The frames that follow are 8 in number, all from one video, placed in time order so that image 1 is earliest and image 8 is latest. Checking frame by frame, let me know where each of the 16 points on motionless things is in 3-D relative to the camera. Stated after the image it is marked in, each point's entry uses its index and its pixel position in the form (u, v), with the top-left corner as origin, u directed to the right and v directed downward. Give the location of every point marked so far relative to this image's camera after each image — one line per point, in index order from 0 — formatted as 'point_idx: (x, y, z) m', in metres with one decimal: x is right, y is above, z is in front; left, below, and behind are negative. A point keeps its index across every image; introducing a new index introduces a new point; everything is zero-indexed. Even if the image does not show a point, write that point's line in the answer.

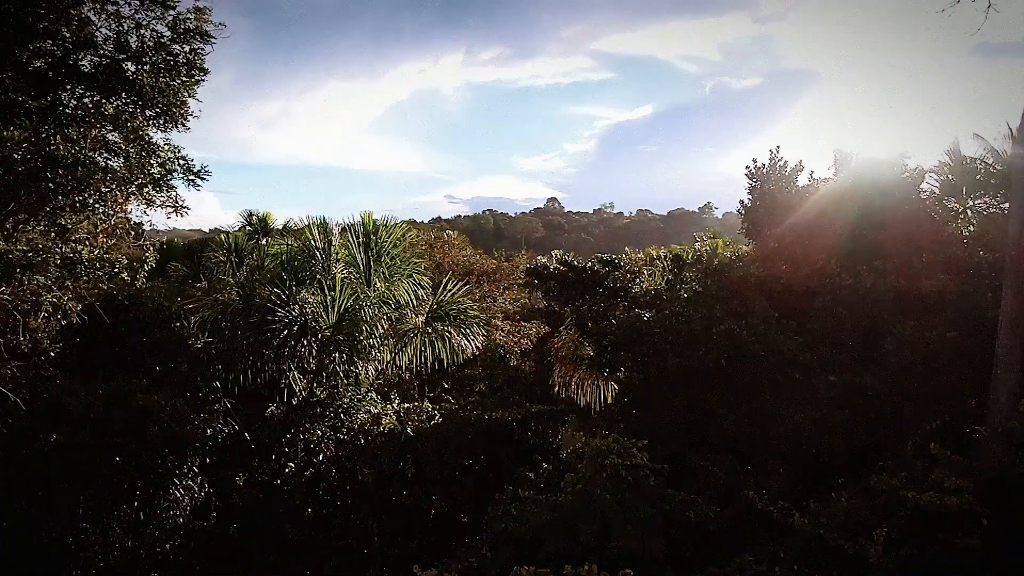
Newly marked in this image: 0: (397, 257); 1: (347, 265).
0: (-1.5, +0.3, +7.7) m
1: (-2.1, +0.3, +7.3) m
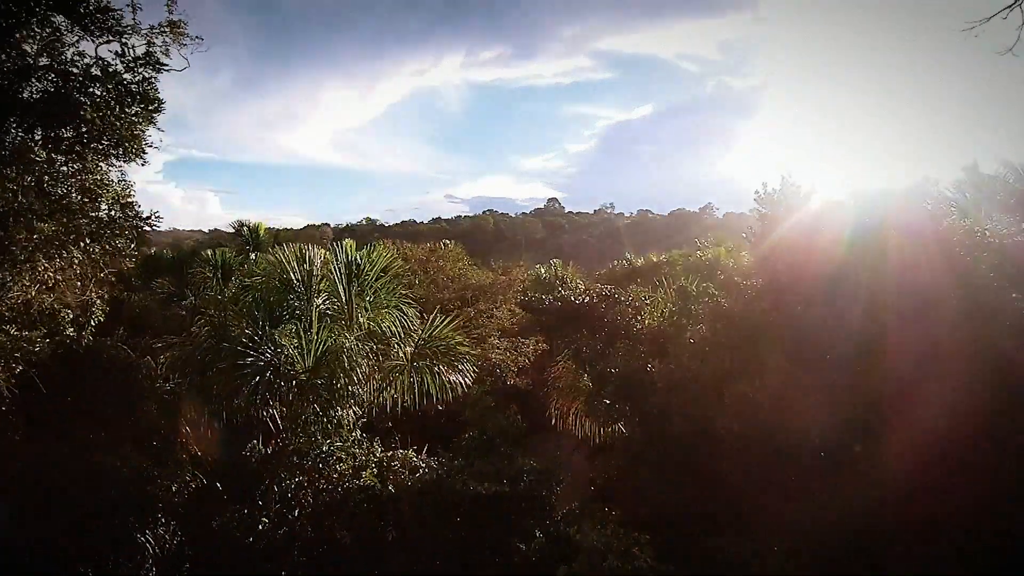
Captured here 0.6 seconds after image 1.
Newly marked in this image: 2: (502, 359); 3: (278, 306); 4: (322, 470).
0: (-1.6, 0.0, +7.2) m
1: (-2.1, -0.1, +6.9) m
2: (-0.2, -1.2, +11.9) m
3: (-2.7, -0.3, +6.6) m
4: (-2.2, -2.1, +6.7) m
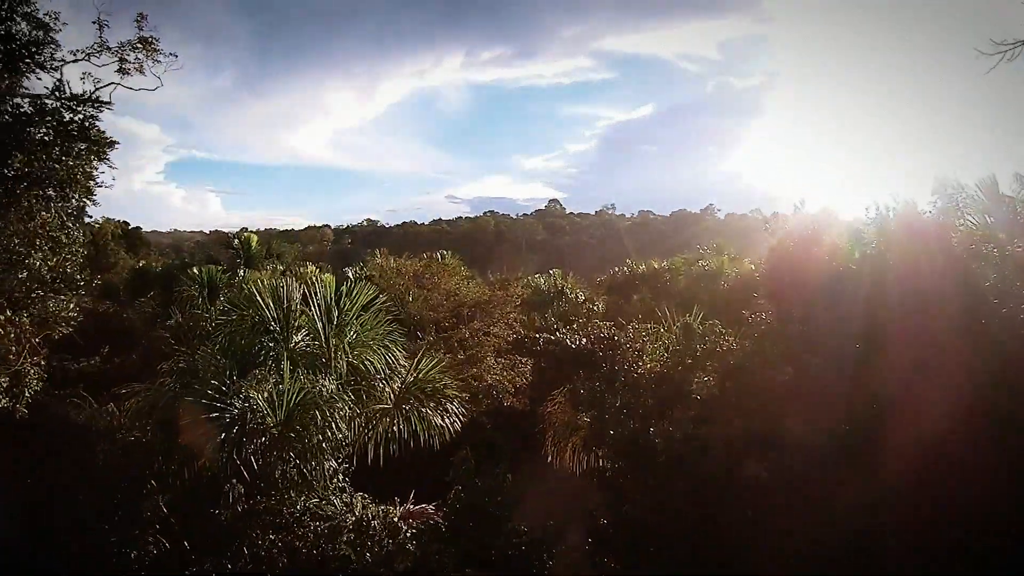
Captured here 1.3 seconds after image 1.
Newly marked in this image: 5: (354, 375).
0: (-1.7, -0.4, +6.8) m
1: (-2.2, -0.5, +6.4) m
2: (-0.3, -1.6, +11.4) m
3: (-2.7, -0.7, +6.2) m
4: (-2.3, -2.5, +6.3) m
5: (-1.7, -1.0, +6.6) m
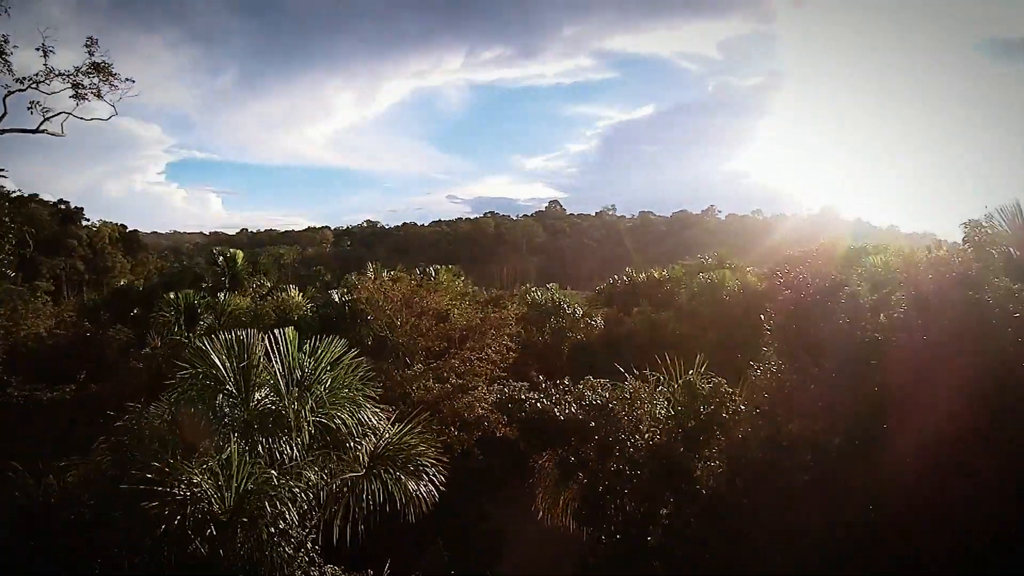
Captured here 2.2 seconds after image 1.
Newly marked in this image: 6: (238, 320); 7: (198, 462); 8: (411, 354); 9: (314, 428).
0: (-1.8, -1.0, +6.2) m
1: (-2.4, -1.0, +5.8) m
2: (-0.4, -2.1, +10.8) m
3: (-2.9, -1.2, +5.6) m
4: (-2.4, -3.0, +5.7) m
5: (-1.9, -1.5, +6.0) m
6: (-5.9, -0.9, +12.7) m
7: (-2.9, -1.7, +5.5) m
8: (-2.1, -1.4, +12.5) m
9: (-1.9, -1.4, +5.8) m
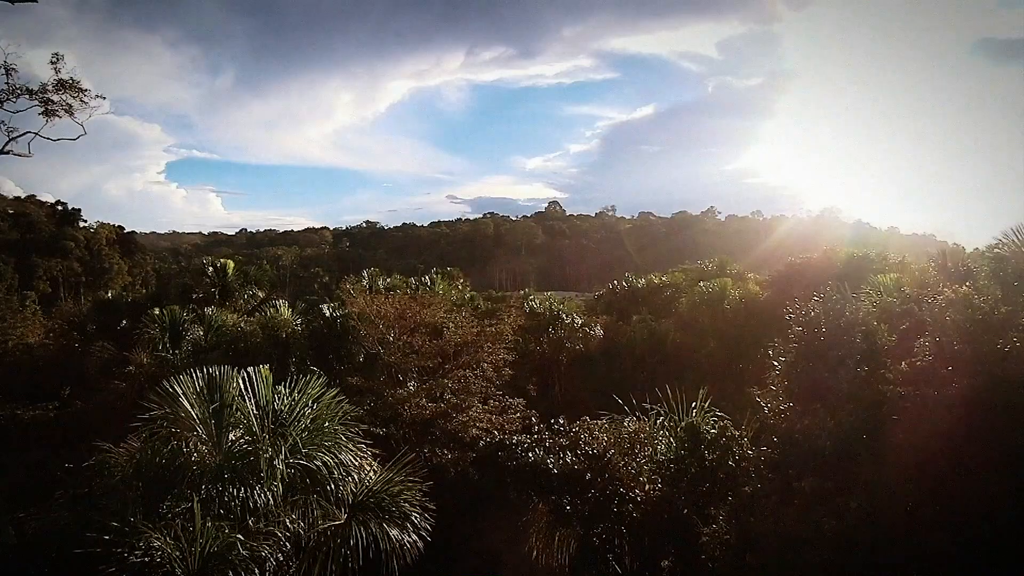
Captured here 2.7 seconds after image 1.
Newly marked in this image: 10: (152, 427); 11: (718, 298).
0: (-1.9, -1.3, +5.8) m
1: (-2.5, -1.3, +5.4) m
2: (-0.5, -2.5, +10.5) m
3: (-3.0, -1.5, +5.2) m
4: (-2.5, -3.4, +5.3) m
5: (-2.0, -1.8, +5.6) m
6: (-5.9, -1.2, +12.3) m
7: (-3.0, -2.0, +5.1) m
8: (-2.2, -1.7, +12.1) m
9: (-2.0, -1.7, +5.5) m
10: (-3.7, -1.5, +6.1) m
11: (+6.7, -0.3, +19.2) m
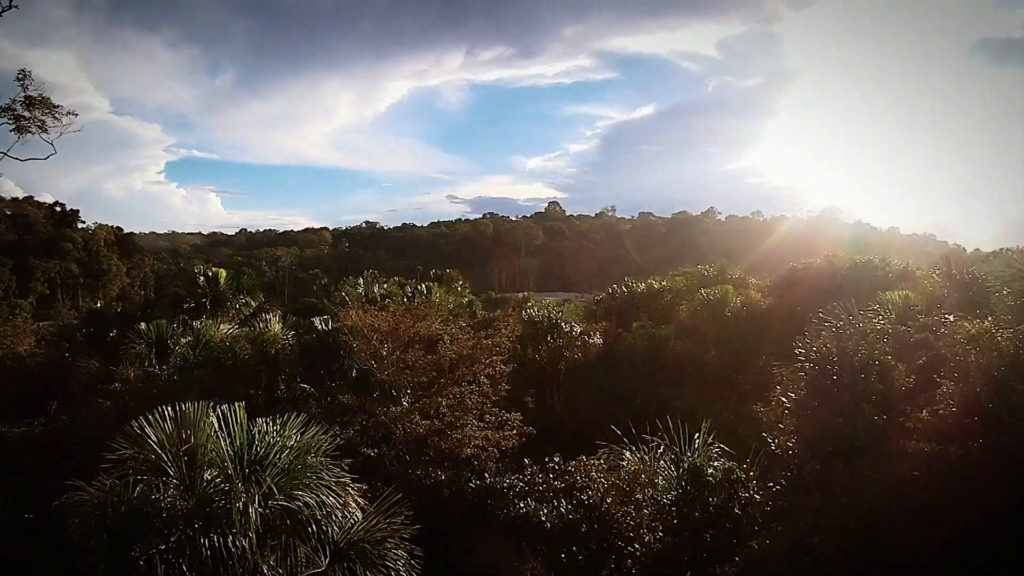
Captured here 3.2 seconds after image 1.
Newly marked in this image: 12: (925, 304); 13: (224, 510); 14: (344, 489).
0: (-2.0, -1.6, +5.5) m
1: (-2.5, -1.6, +5.1) m
2: (-0.6, -2.7, +10.2) m
3: (-3.0, -1.8, +4.9) m
4: (-2.6, -3.6, +5.0) m
5: (-2.1, -2.1, +5.3) m
6: (-6.0, -1.5, +12.0) m
7: (-3.1, -2.3, +4.8) m
8: (-2.3, -2.0, +11.8) m
9: (-2.1, -2.0, +5.1) m
10: (-3.8, -1.8, +5.8) m
11: (+6.6, -0.6, +18.9) m
12: (+6.3, -0.2, +9.0) m
13: (-2.4, -1.9, +5.0) m
14: (-1.8, -2.2, +6.4) m
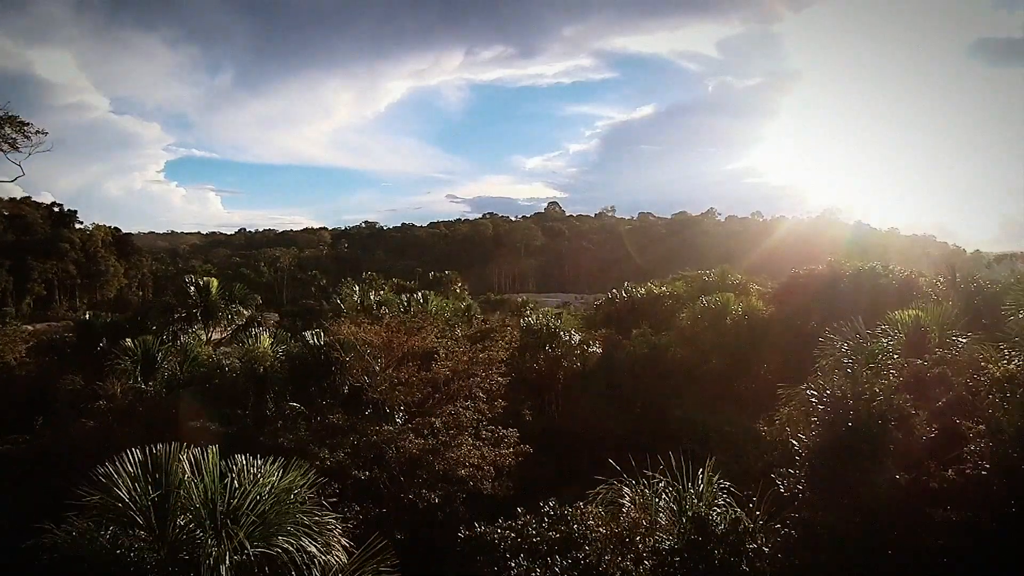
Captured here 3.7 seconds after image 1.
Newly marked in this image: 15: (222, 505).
0: (-2.1, -1.8, +5.2) m
1: (-2.6, -1.9, +4.8) m
2: (-0.6, -3.0, +9.8) m
3: (-3.1, -2.1, +4.6) m
4: (-2.7, -3.9, +4.7) m
5: (-2.1, -2.4, +5.0) m
6: (-6.1, -1.8, +11.7) m
7: (-3.1, -2.5, +4.5) m
8: (-2.3, -2.2, +11.5) m
9: (-2.2, -2.3, +4.8) m
10: (-3.9, -2.0, +5.5) m
11: (+6.5, -0.8, +18.6) m
12: (+6.3, -0.5, +8.7) m
13: (-2.5, -2.2, +4.7) m
14: (-1.9, -2.5, +6.1) m
15: (-2.4, -1.8, +4.9) m
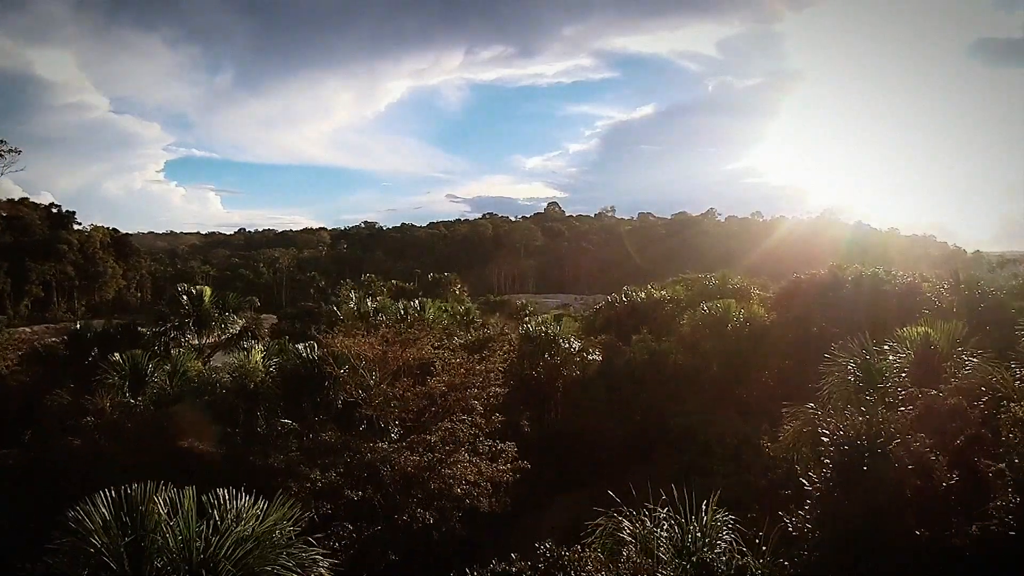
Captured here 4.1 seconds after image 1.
0: (-2.1, -2.1, +4.9) m
1: (-2.6, -2.1, +4.5) m
2: (-0.7, -3.3, +9.6) m
3: (-3.2, -2.3, +4.3) m
4: (-2.7, -4.2, +4.4) m
5: (-2.2, -2.6, +4.7) m
6: (-6.1, -2.0, +11.4) m
7: (-3.2, -2.8, +4.2) m
8: (-2.4, -2.5, +11.2) m
9: (-2.2, -2.5, +4.6) m
10: (-3.9, -2.3, +5.2) m
11: (+6.5, -1.1, +18.3) m
12: (+6.2, -0.8, +8.4) m
13: (-2.5, -2.4, +4.4) m
14: (-1.9, -2.7, +5.8) m
15: (-2.4, -2.0, +4.7) m
